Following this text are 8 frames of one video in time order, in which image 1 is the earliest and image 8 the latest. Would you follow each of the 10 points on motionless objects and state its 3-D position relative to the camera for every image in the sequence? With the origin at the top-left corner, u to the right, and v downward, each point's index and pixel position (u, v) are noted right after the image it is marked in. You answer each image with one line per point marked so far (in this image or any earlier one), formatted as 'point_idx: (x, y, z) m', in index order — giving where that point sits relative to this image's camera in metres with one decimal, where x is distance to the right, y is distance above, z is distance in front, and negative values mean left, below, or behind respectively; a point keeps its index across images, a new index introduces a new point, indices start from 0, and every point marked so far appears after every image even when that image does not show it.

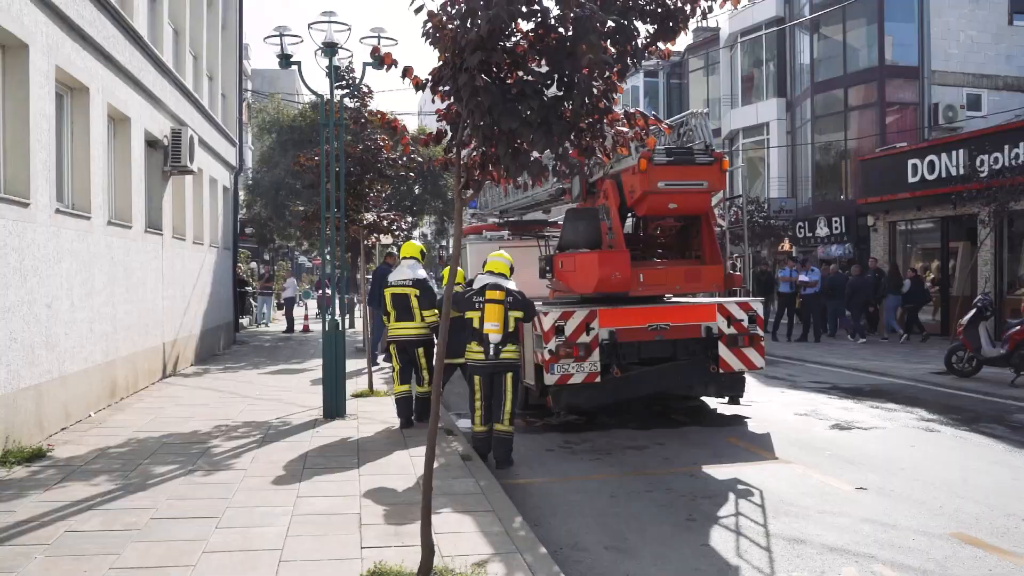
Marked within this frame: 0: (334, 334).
0: (-2.0, -0.5, +9.7) m
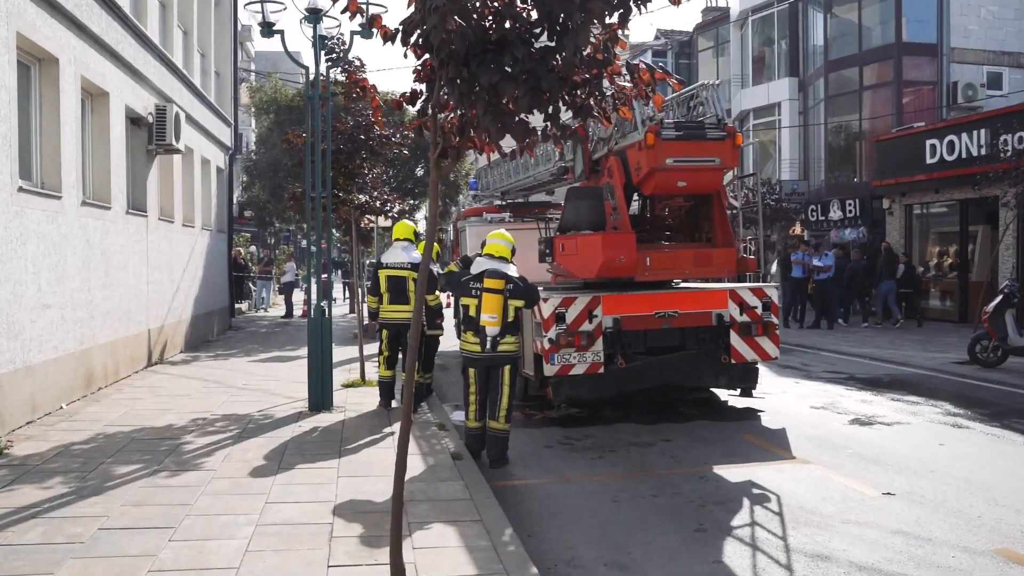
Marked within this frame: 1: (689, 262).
0: (-2.0, -0.3, +9.1) m
1: (+1.9, +0.3, +8.9) m
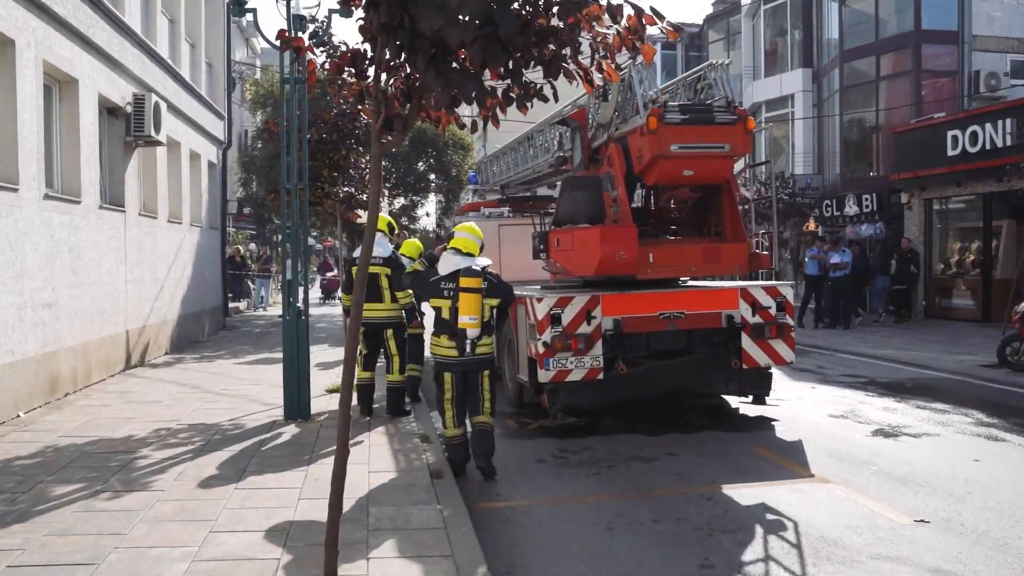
0: (-2.1, -0.3, +8.5) m
1: (+1.8, +0.3, +8.2) m
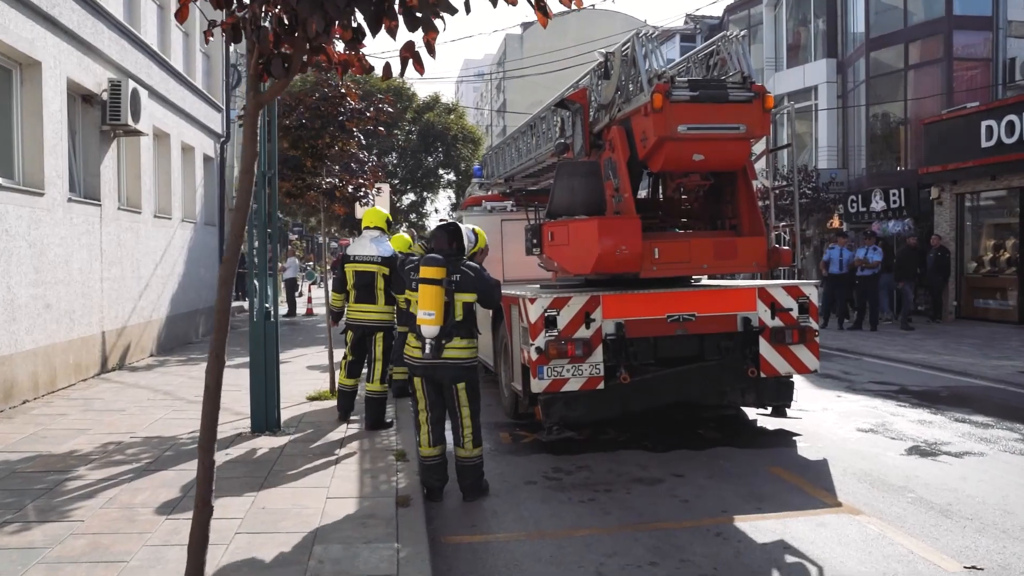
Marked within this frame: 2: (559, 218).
0: (-2.2, -0.3, +7.7) m
1: (+1.7, +0.3, +7.3) m
2: (+0.4, +0.6, +7.5) m
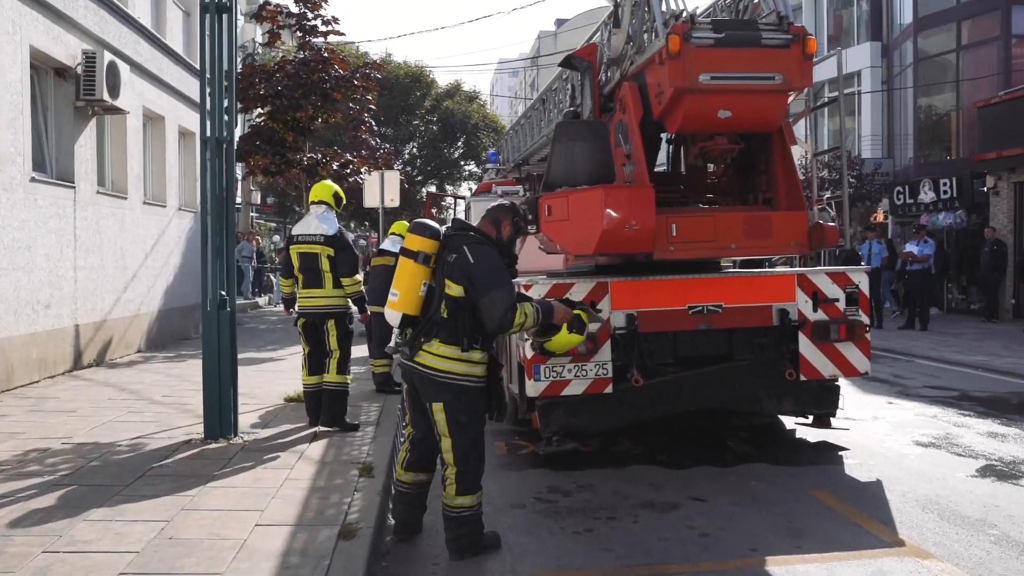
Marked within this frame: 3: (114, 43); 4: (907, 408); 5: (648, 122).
0: (-2.3, -0.2, +6.6) m
1: (+1.6, +0.4, +6.1) m
2: (+0.4, +0.7, +6.4) m
3: (-5.4, +3.3, +11.5) m
4: (+3.8, -1.2, +8.3) m
5: (+1.0, +1.2, +6.2) m
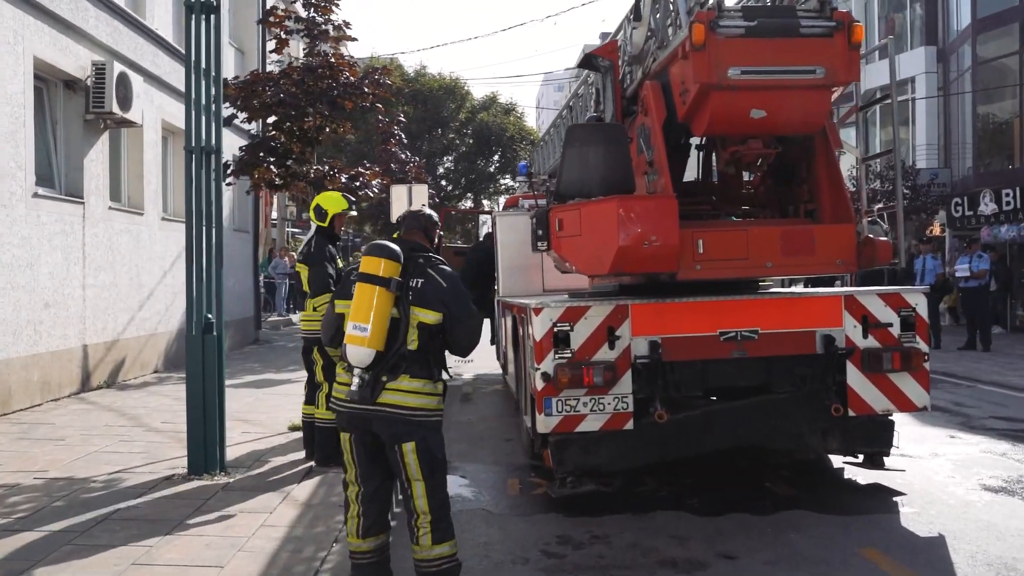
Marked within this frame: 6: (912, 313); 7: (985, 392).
0: (-2.2, -0.4, +6.1) m
1: (+1.7, +0.2, +5.4) m
2: (+0.4, +0.6, +5.7) m
3: (-5.0, +3.1, +11.2) m
4: (+4.0, -1.3, +7.4) m
5: (+1.0, +1.1, +5.6) m
6: (+2.7, -0.2, +5.9) m
7: (+5.7, -1.2, +10.3) m
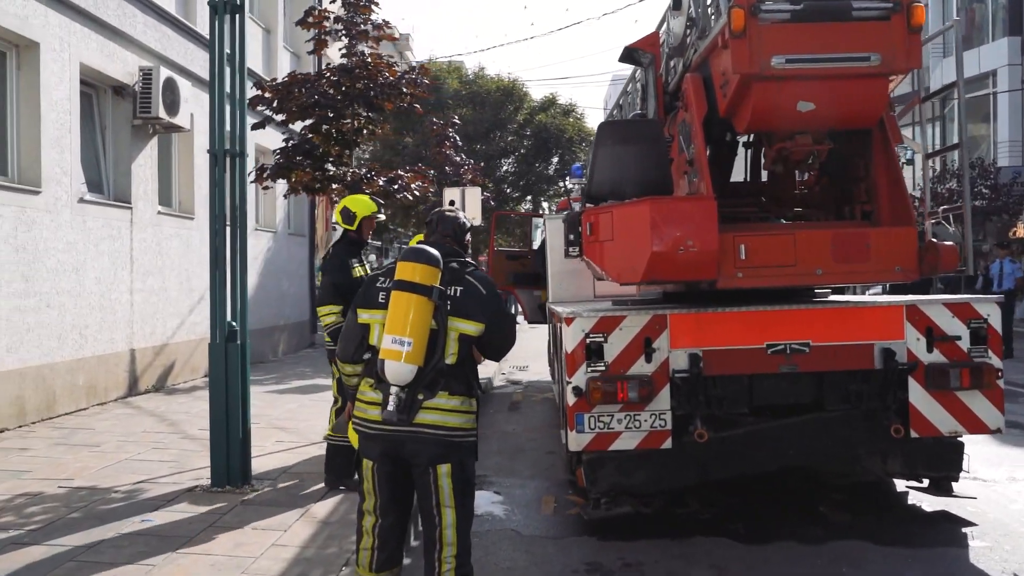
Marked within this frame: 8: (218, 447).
0: (-2.0, -0.4, +5.9) m
1: (+1.8, +0.2, +4.9) m
2: (+0.6, +0.5, +5.3) m
3: (-4.4, +3.0, +11.3) m
4: (+4.3, -1.4, +6.8) m
5: (+1.2, +1.0, +5.1) m
6: (+2.9, -0.2, +5.3) m
7: (+6.2, -1.3, +9.5) m
8: (-2.0, -1.1, +5.9) m
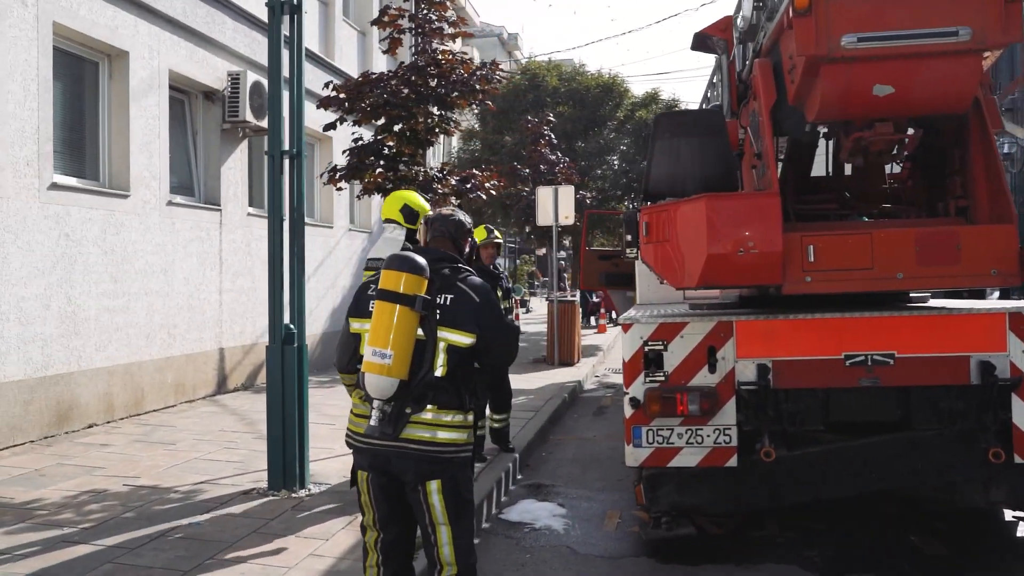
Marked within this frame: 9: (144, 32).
0: (-1.6, -0.4, +5.9) m
1: (+2.1, +0.2, +4.4) m
2: (+0.9, +0.5, +5.0) m
3: (-3.3, +3.0, +11.5) m
4: (+4.7, -1.4, +5.9) m
5: (+1.5, +1.0, +4.7) m
6: (+3.2, -0.3, +4.7) m
7: (+7.0, -1.4, +8.4) m
8: (-1.6, -1.1, +5.9) m
9: (-3.8, +2.7, +9.0) m
